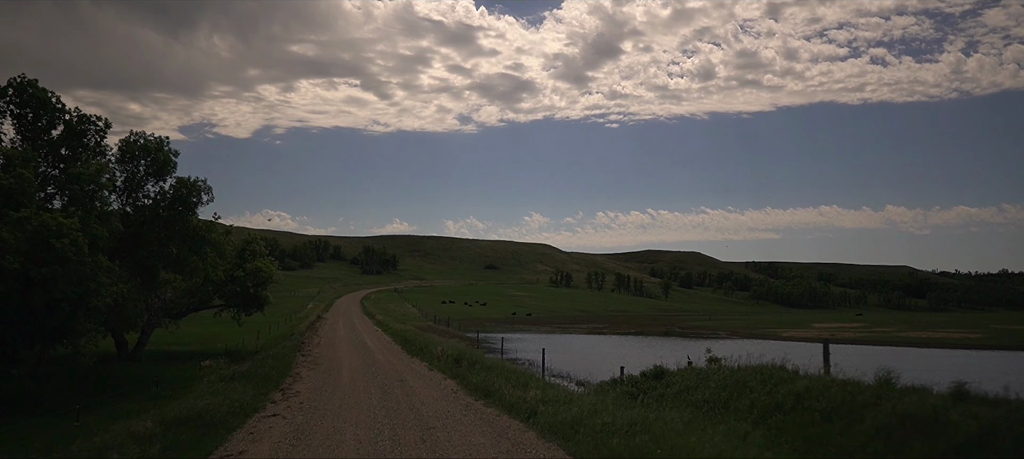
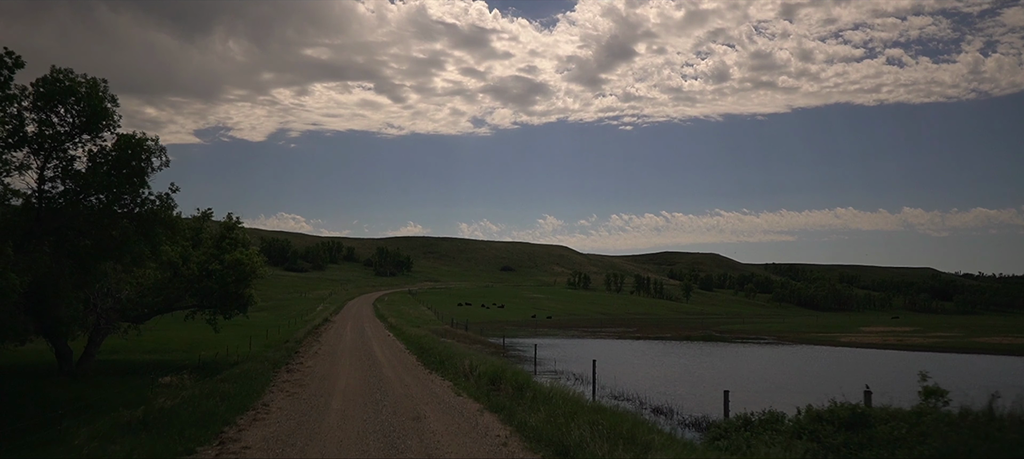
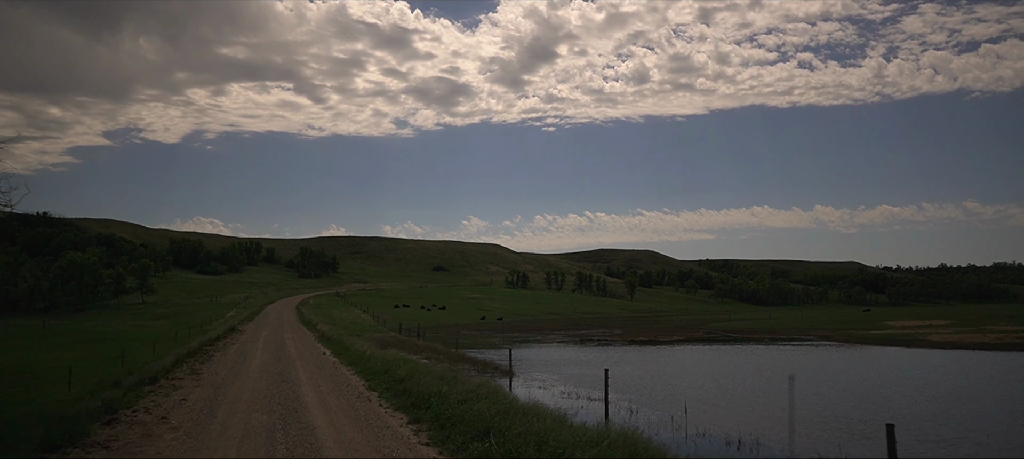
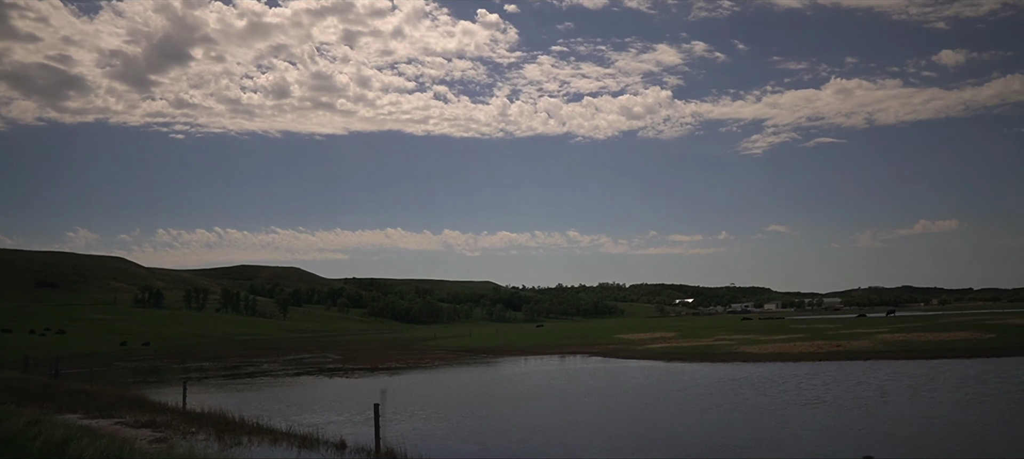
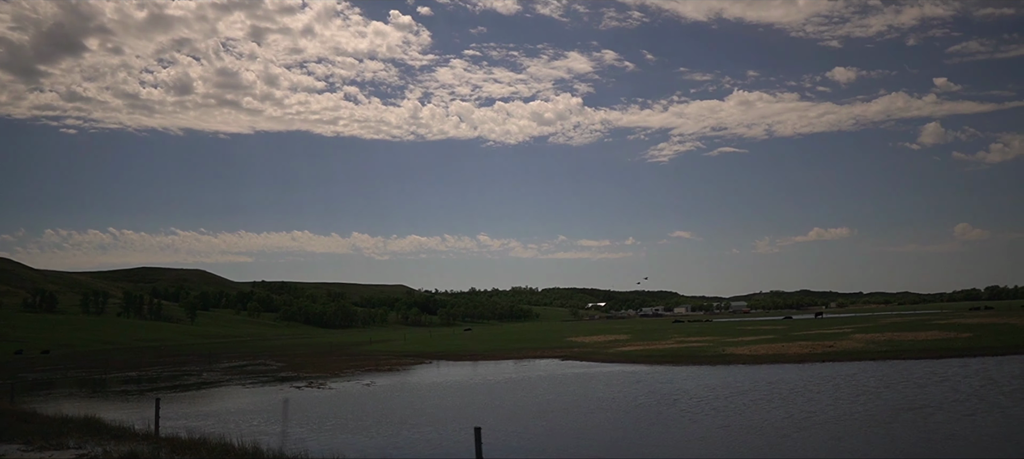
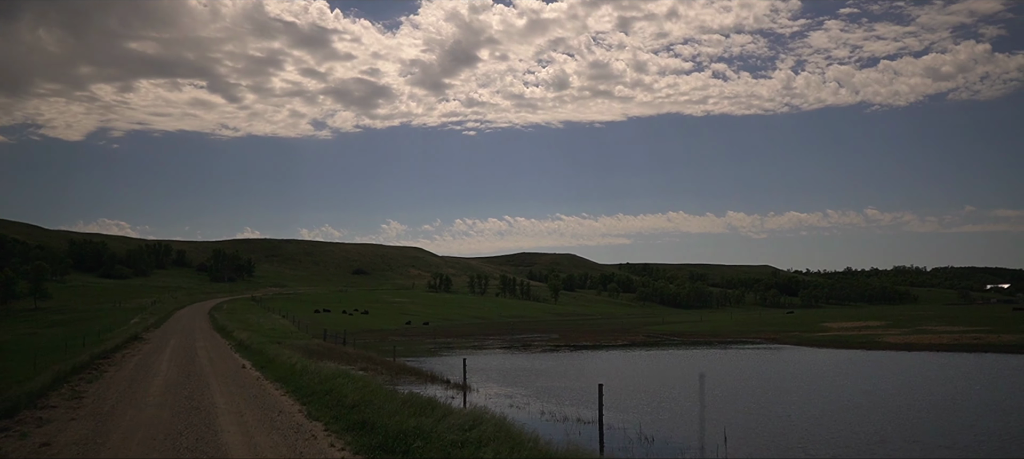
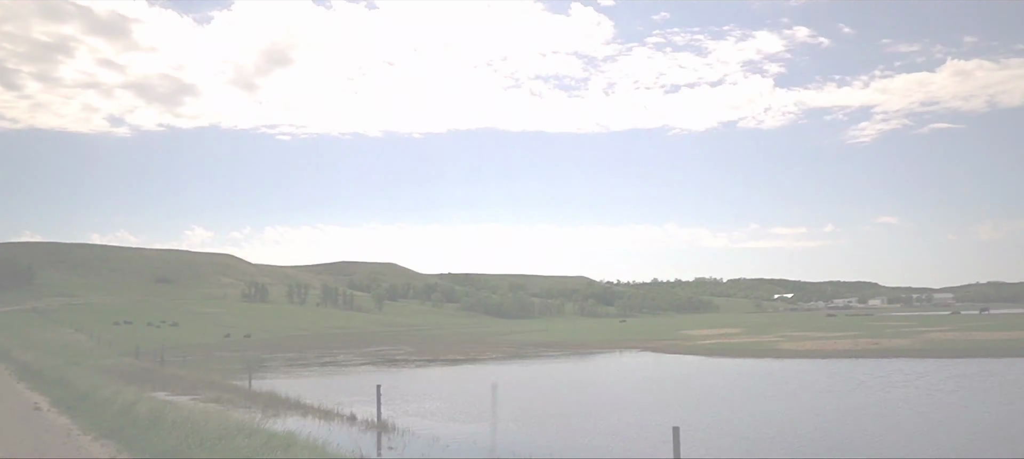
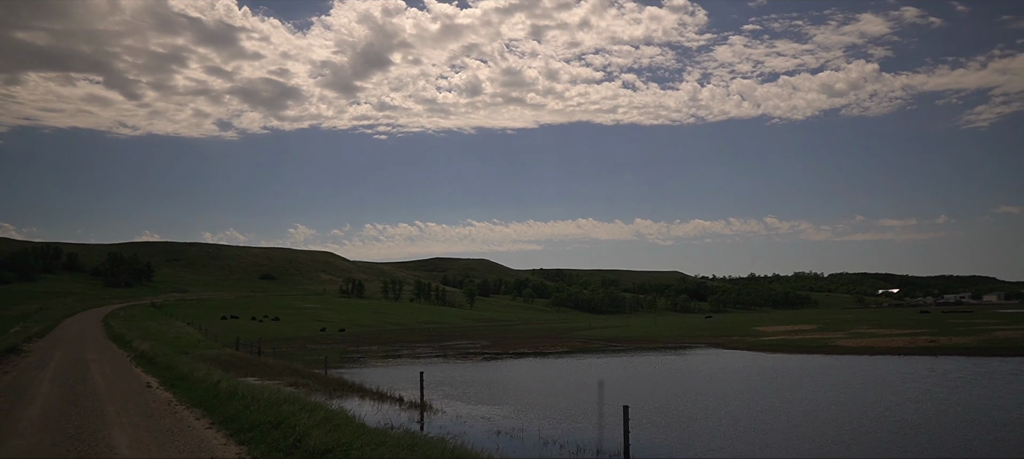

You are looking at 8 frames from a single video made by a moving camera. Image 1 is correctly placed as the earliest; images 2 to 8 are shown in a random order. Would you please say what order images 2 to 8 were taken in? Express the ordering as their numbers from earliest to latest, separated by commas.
2, 3, 6, 8, 7, 4, 5
